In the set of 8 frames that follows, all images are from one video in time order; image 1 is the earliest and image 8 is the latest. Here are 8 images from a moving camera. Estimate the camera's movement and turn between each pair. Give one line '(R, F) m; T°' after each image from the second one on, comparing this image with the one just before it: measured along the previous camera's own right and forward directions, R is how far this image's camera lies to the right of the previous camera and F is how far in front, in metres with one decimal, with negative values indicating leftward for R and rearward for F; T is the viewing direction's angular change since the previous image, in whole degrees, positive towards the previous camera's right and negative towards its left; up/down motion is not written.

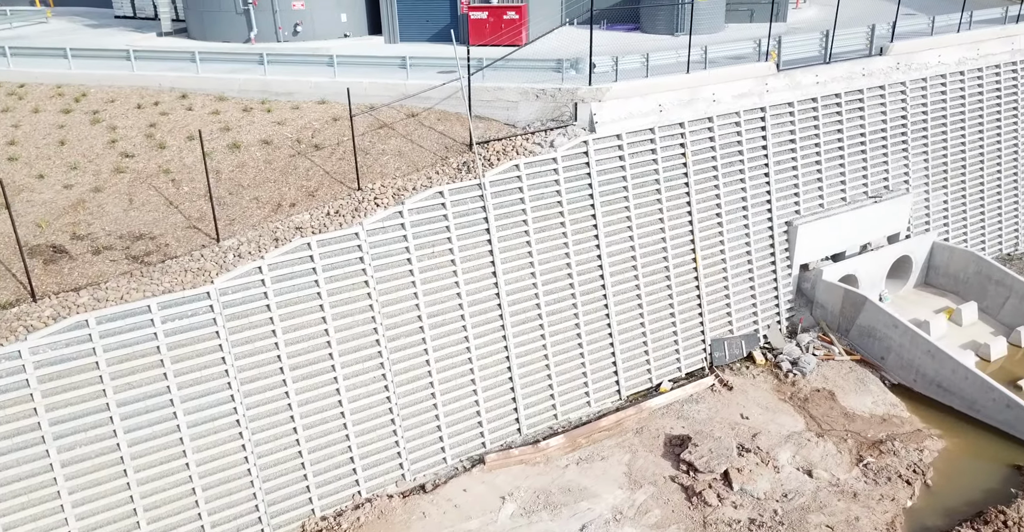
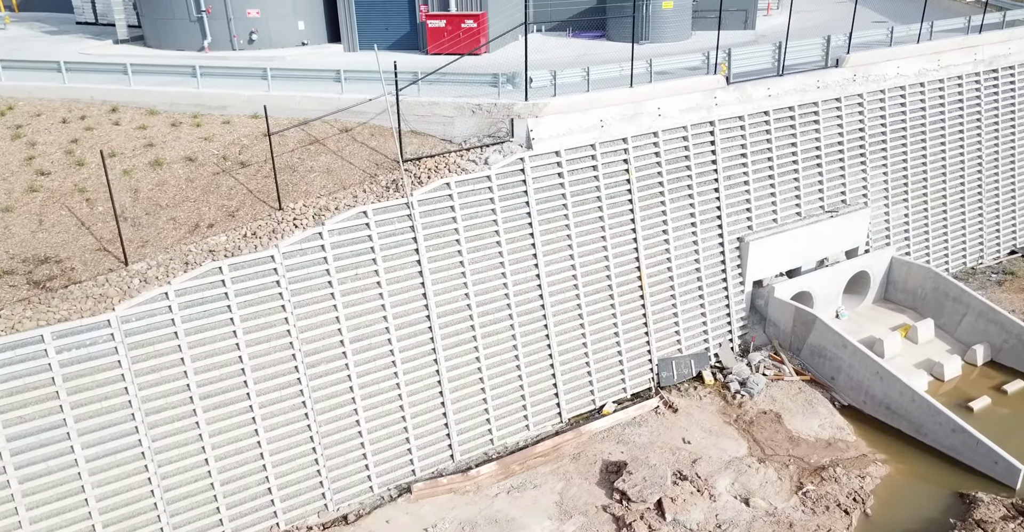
(+1.3, +0.5) m; 0°
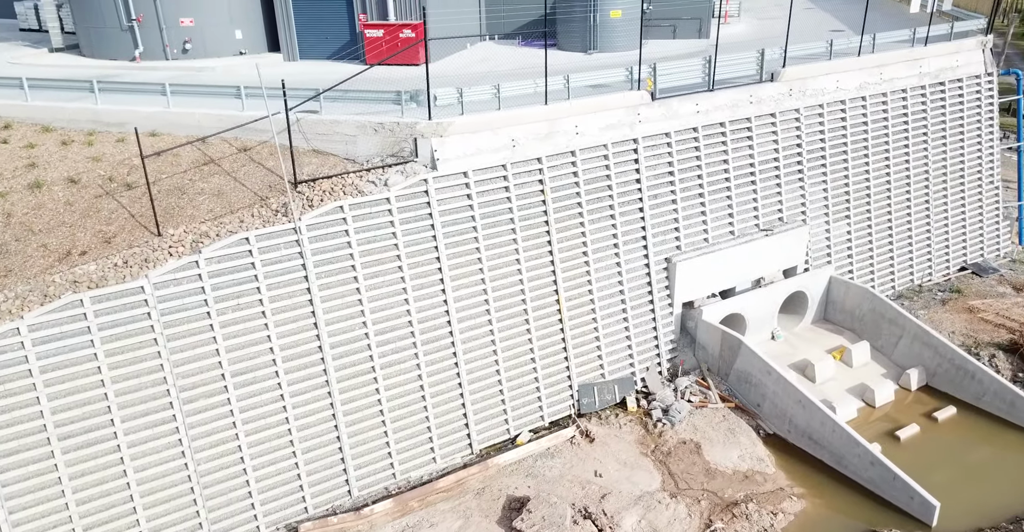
(+1.9, +0.8) m; 0°
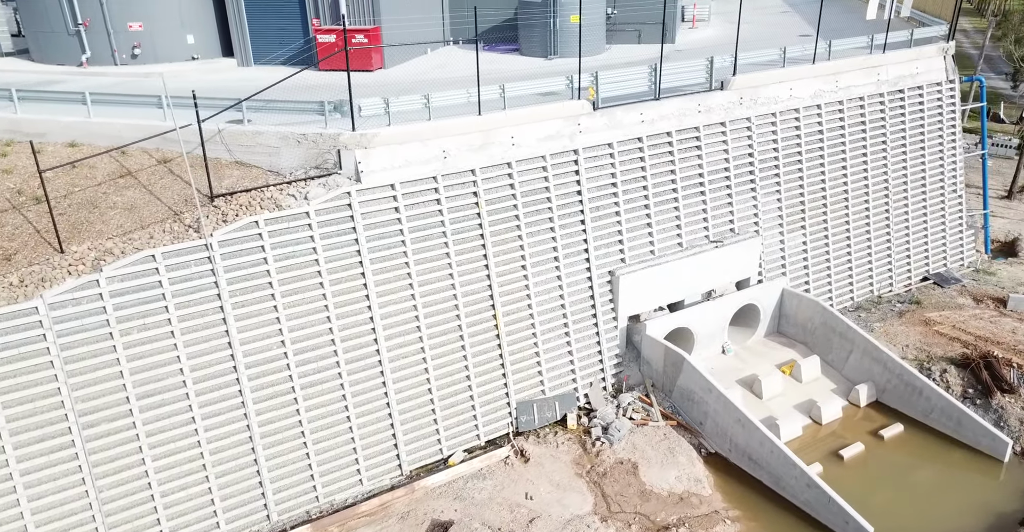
(+1.4, +0.5) m; 0°
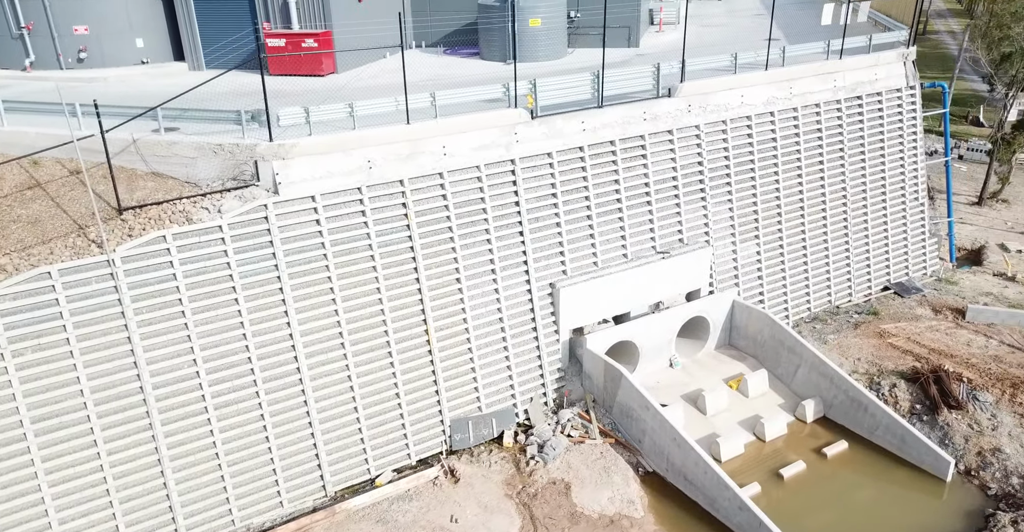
(+1.4, +0.6) m; 0°
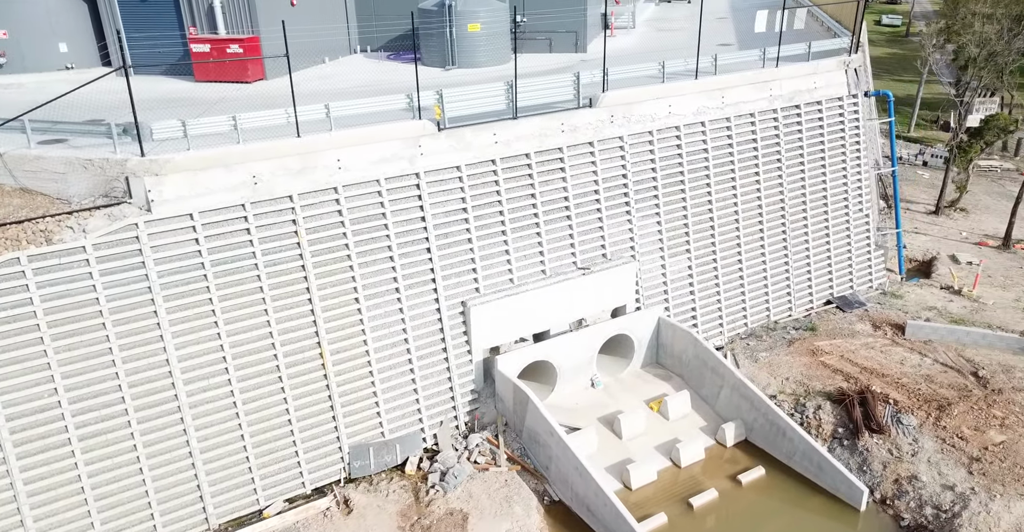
(+2.0, +0.8) m; 0°
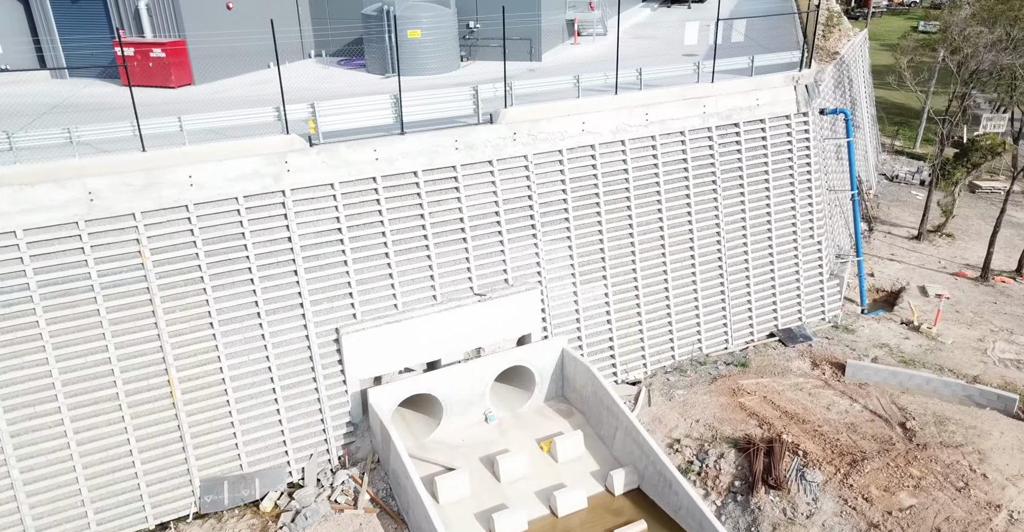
(+3.7, +1.5) m; -3°
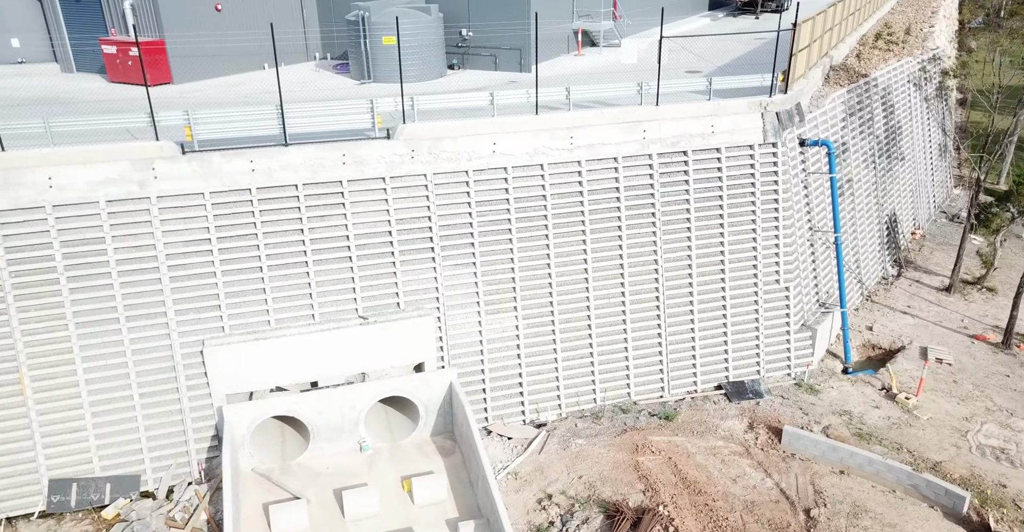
(+5.8, +1.8) m; -10°
